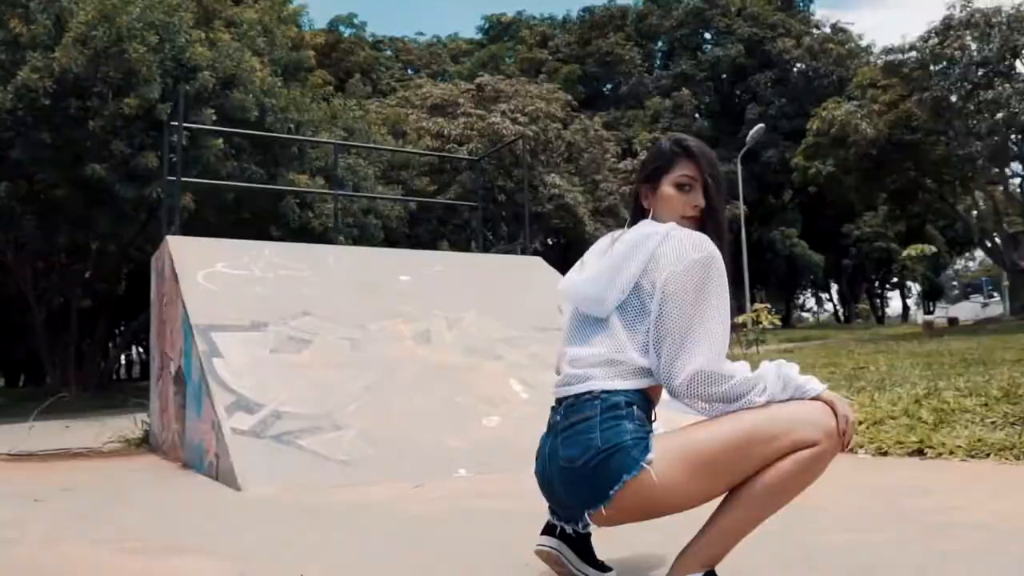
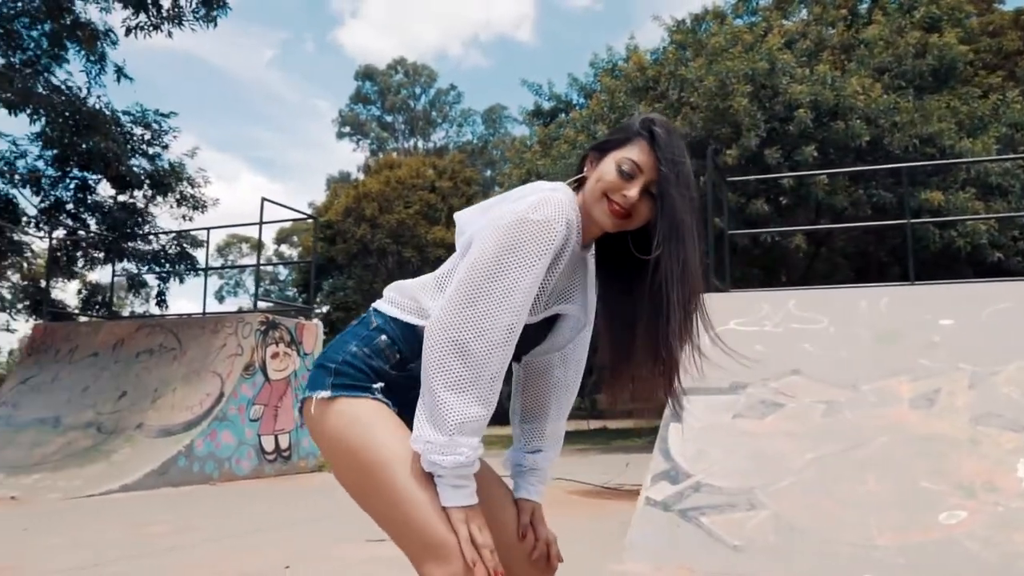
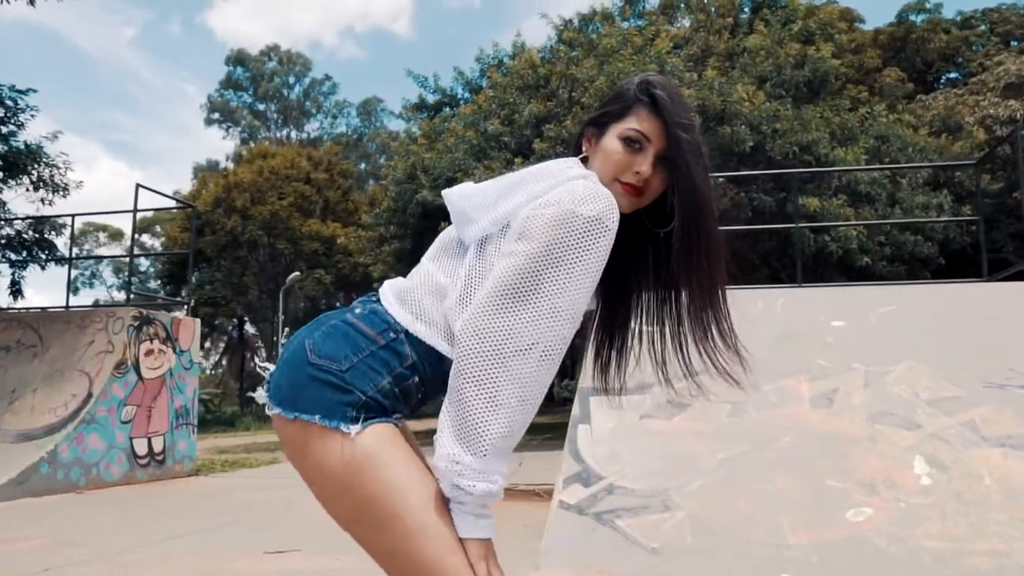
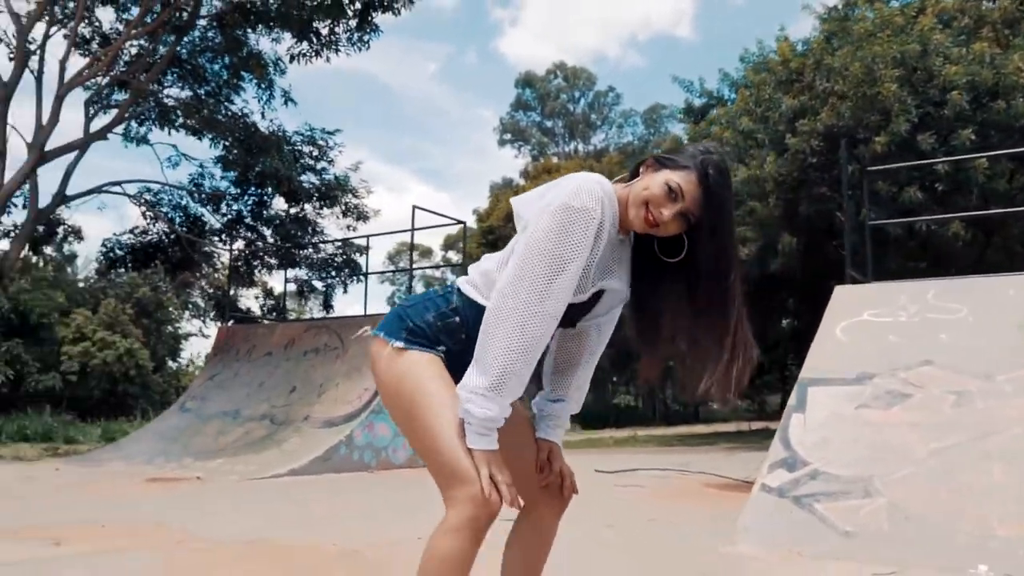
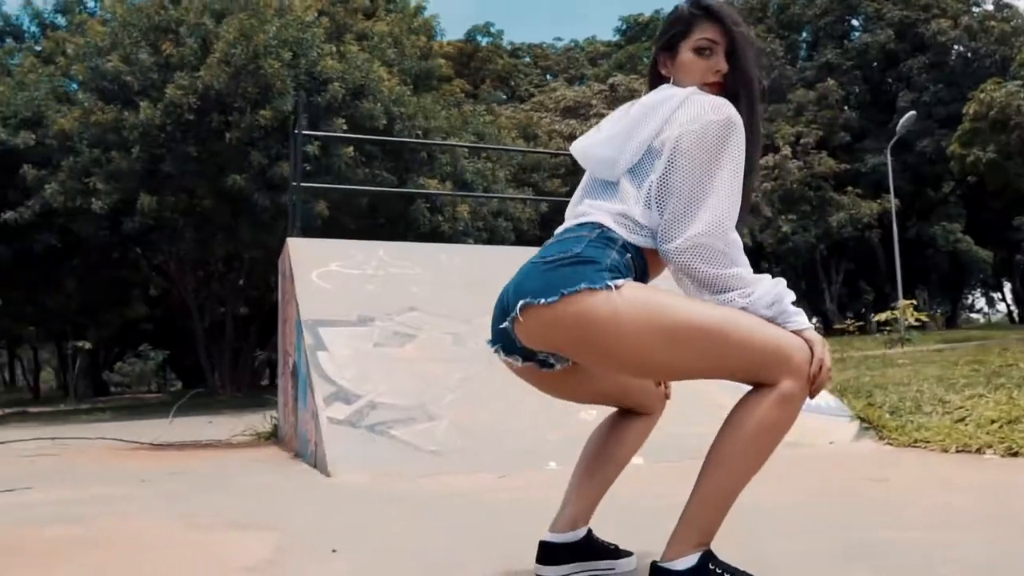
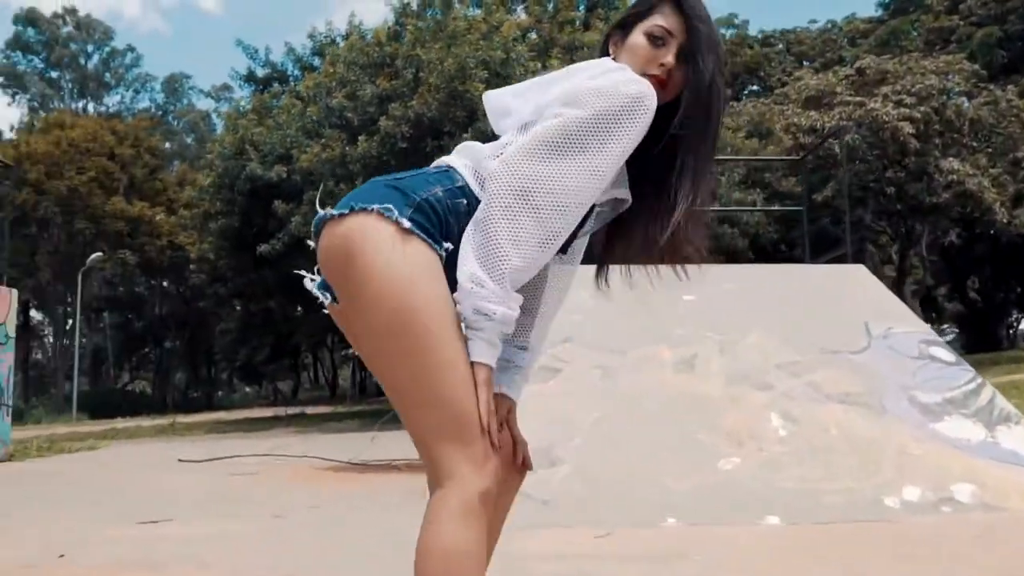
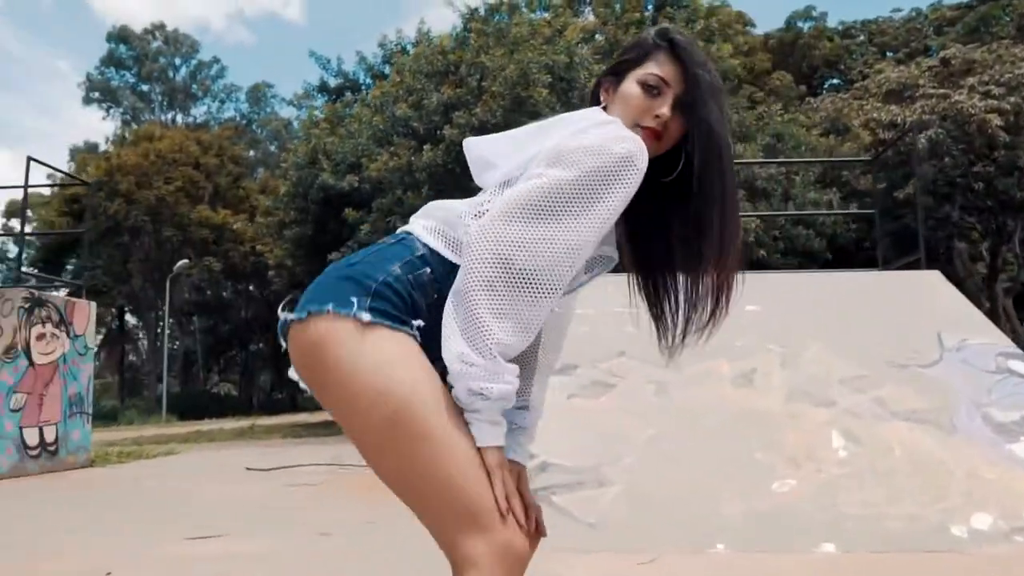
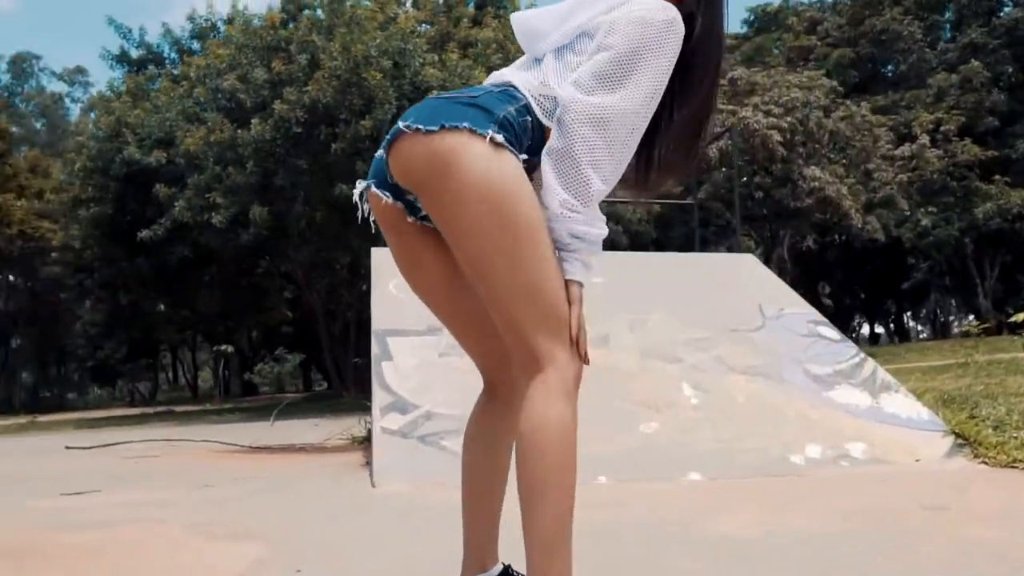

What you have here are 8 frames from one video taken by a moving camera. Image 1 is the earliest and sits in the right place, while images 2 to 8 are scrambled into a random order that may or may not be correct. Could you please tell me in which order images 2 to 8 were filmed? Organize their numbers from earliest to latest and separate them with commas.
5, 8, 6, 7, 3, 2, 4
